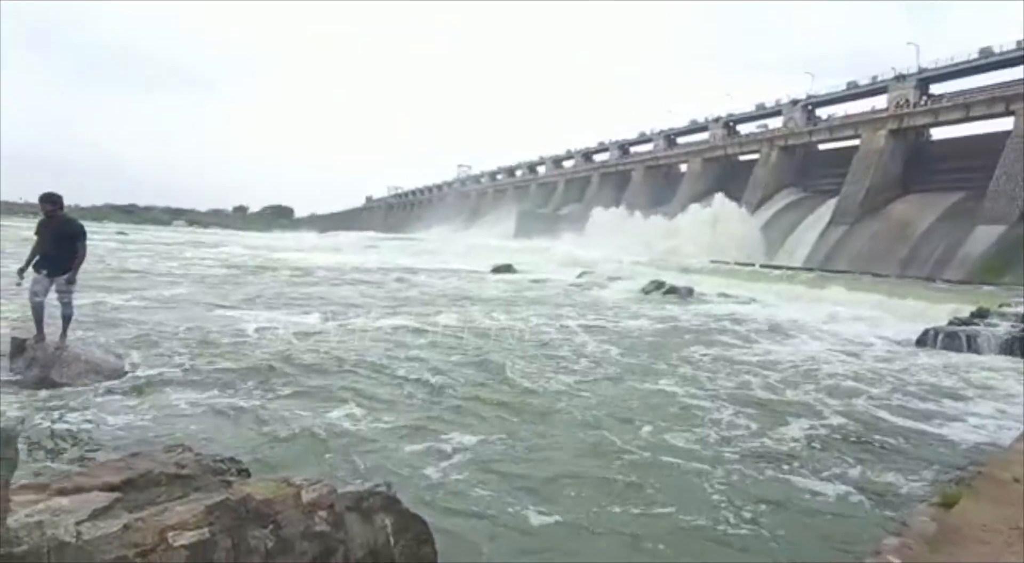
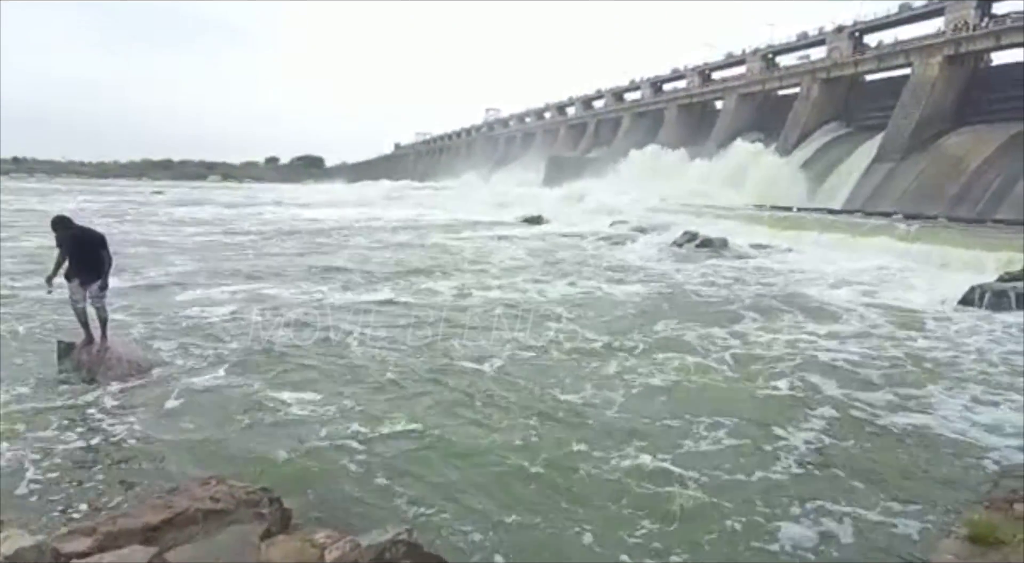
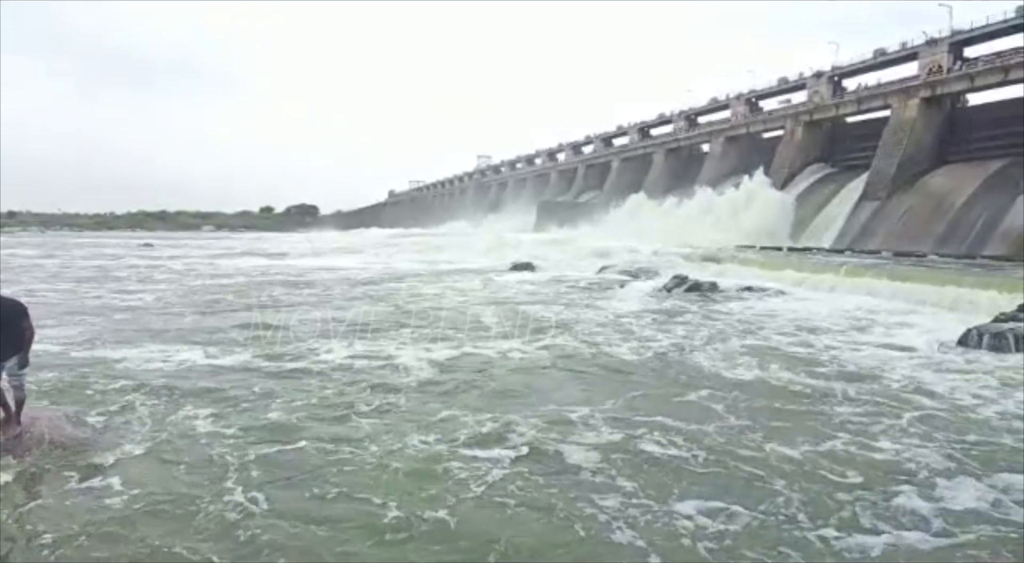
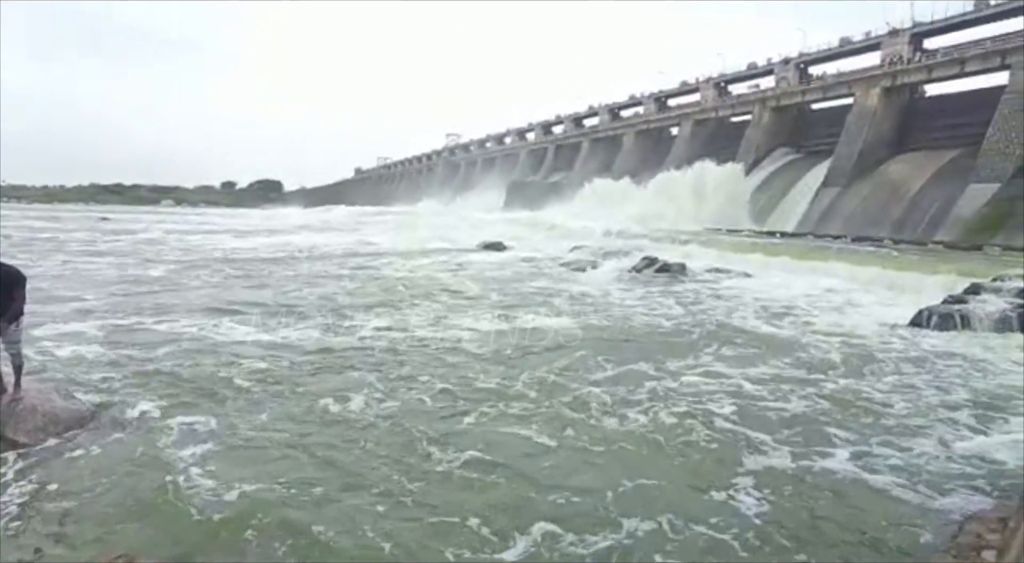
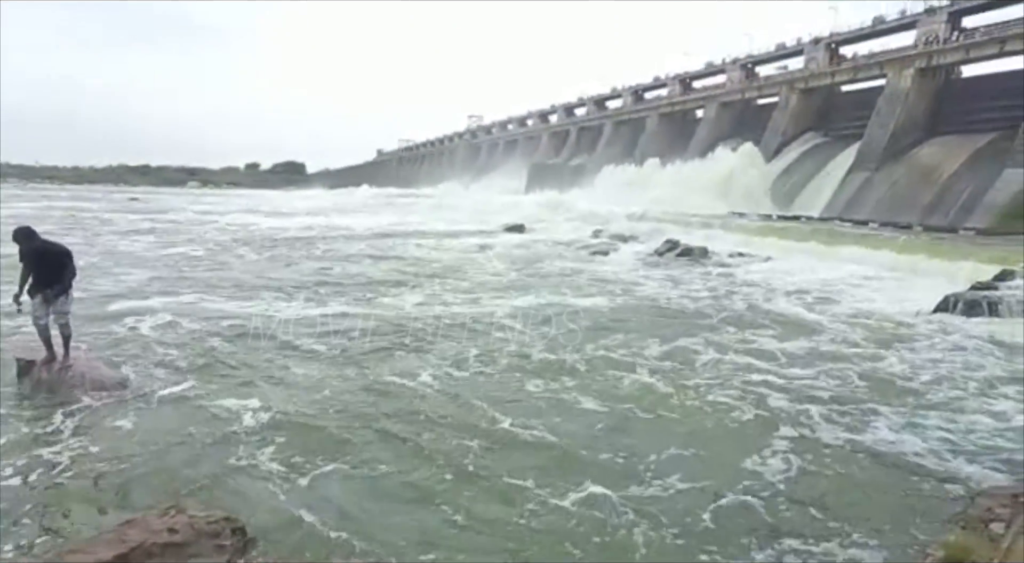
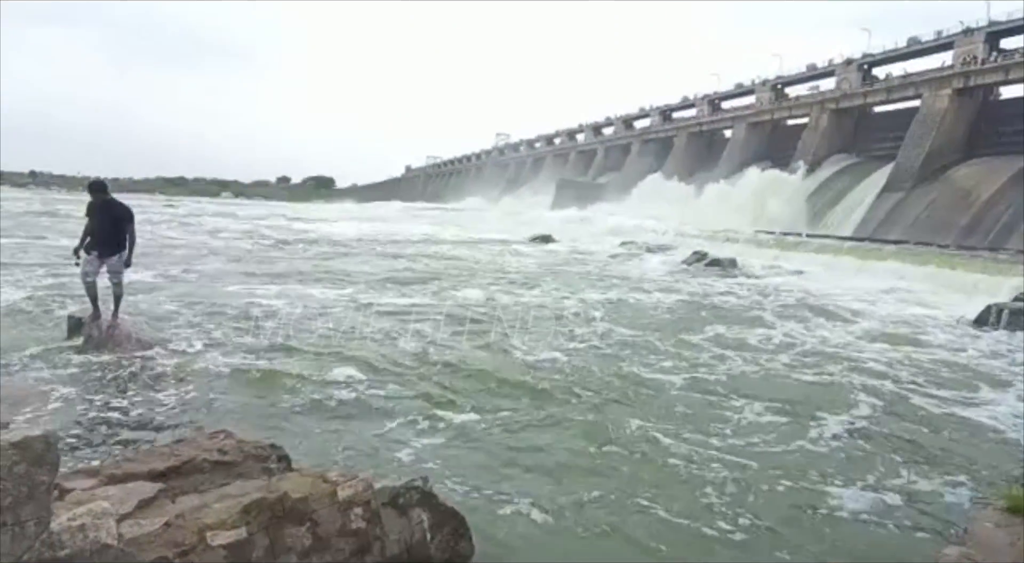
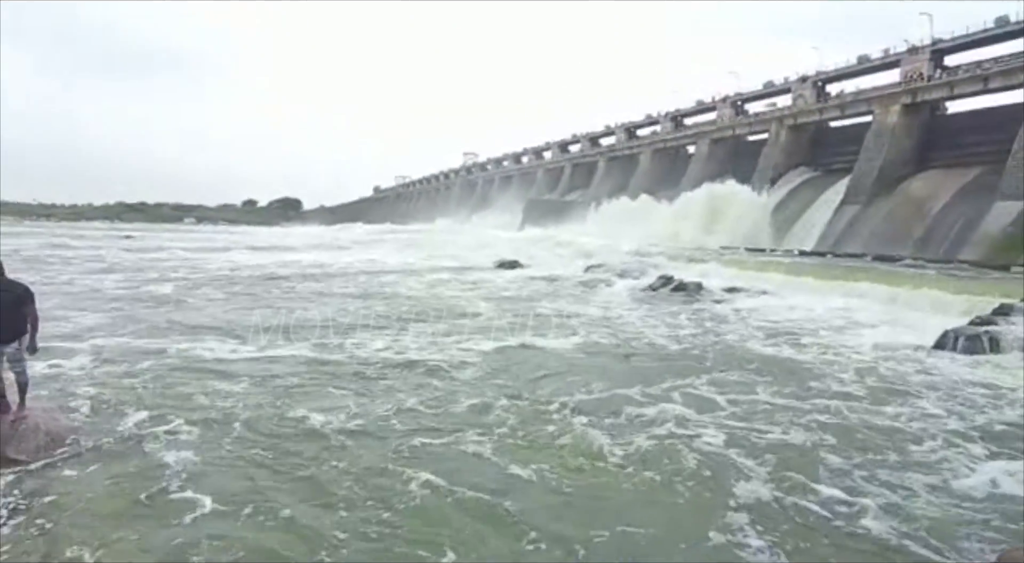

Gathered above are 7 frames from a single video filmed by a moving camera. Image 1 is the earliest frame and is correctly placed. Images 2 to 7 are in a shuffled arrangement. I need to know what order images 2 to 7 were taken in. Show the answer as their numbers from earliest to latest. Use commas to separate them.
6, 2, 5, 4, 7, 3
